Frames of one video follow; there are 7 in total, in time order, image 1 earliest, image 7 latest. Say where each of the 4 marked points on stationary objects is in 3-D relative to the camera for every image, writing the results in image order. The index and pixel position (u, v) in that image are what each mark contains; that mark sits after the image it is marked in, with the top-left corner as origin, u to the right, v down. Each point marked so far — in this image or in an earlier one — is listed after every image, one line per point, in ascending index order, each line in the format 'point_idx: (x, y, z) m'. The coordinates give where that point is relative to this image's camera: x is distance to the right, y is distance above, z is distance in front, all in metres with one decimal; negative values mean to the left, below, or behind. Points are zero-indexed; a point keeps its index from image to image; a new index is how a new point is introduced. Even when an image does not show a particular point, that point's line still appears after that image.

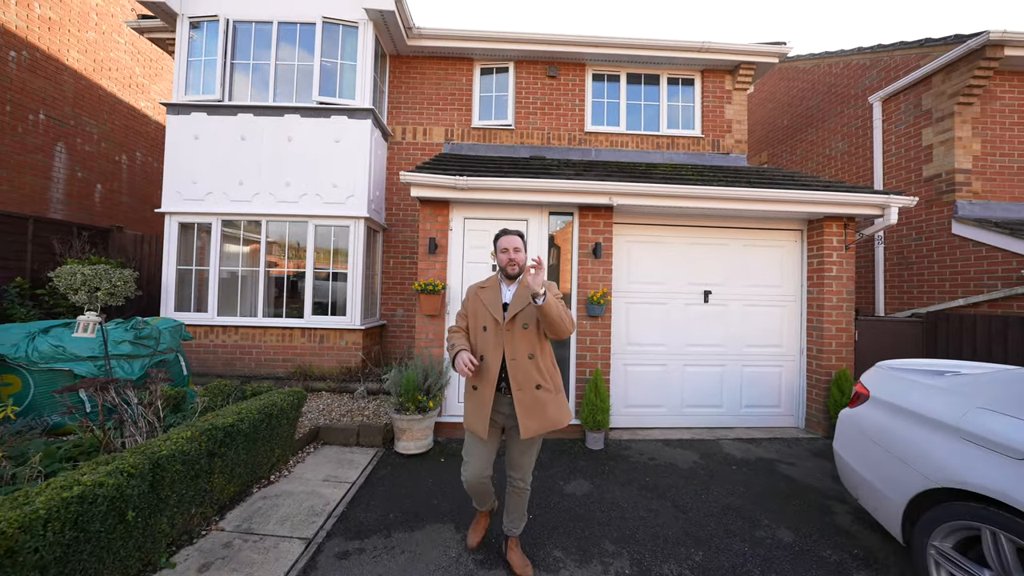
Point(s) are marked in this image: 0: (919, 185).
0: (+5.7, +1.4, +5.6) m
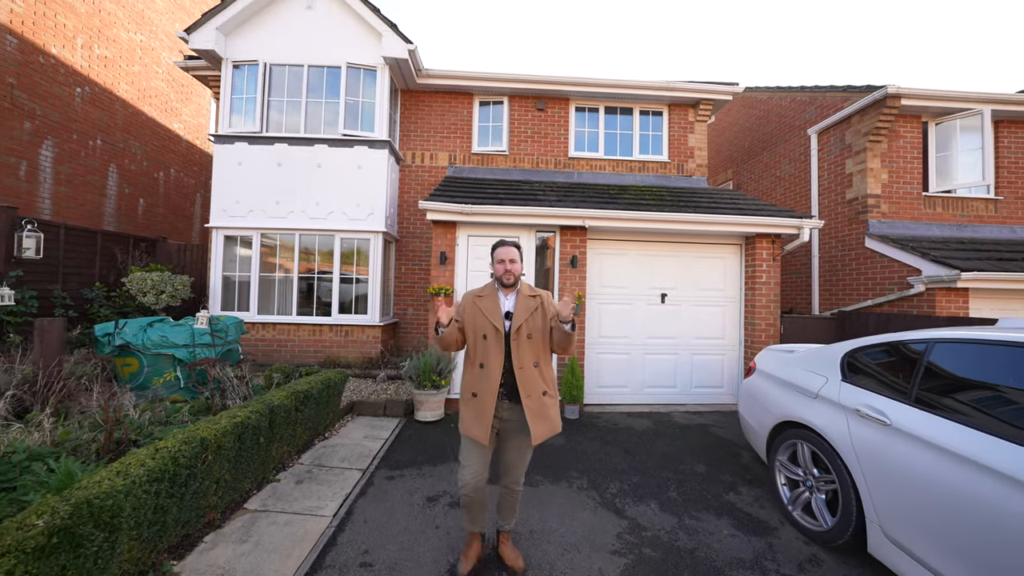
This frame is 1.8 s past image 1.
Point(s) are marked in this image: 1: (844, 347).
0: (+5.6, +1.4, +6.8) m
1: (+2.5, -0.4, +3.0) m
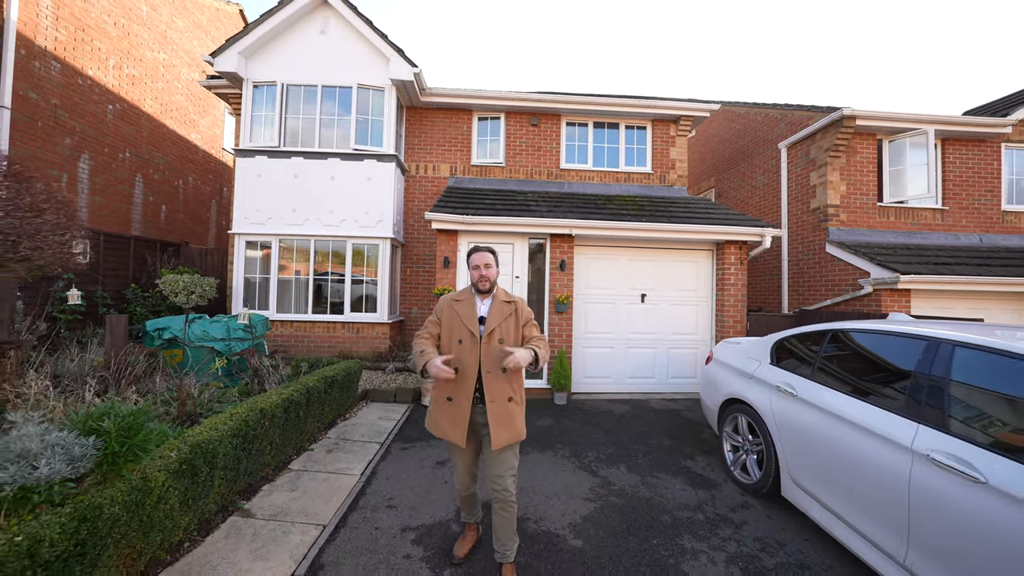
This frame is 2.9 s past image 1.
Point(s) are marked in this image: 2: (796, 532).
0: (+5.5, +1.4, +7.5) m
1: (+2.4, -0.4, +3.7) m
2: (+2.1, -1.7, +2.9) m
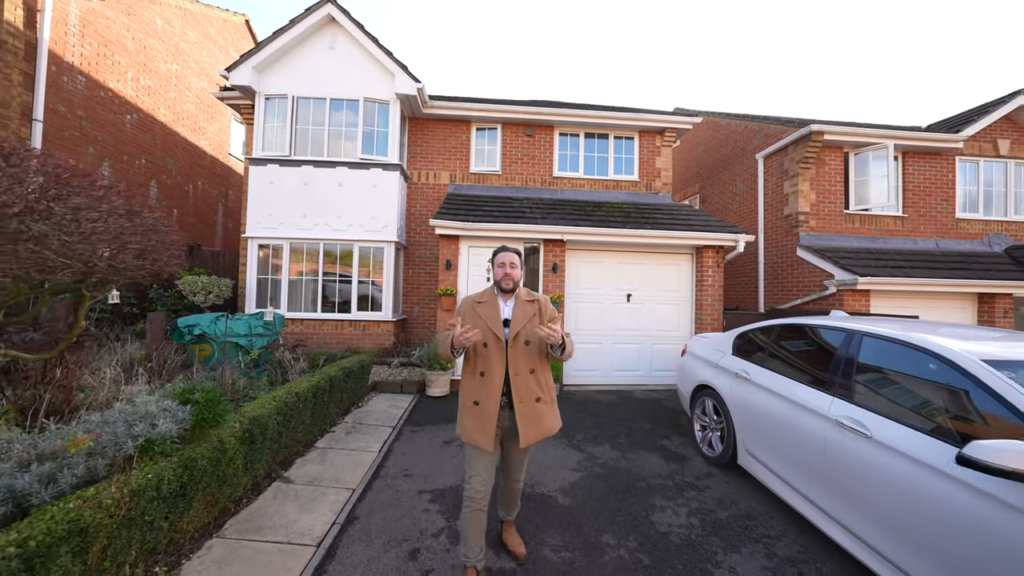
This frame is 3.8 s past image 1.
0: (+5.4, +1.4, +8.1) m
1: (+2.4, -0.5, +4.3) m
2: (+2.0, -1.8, +3.5) m
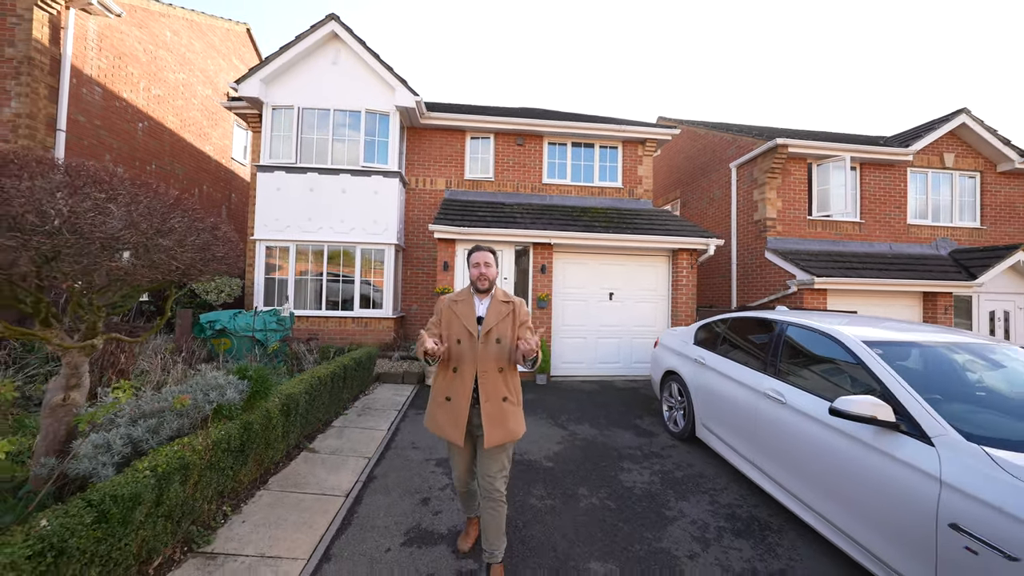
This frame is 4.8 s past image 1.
0: (+5.3, +1.4, +8.8) m
1: (+2.3, -0.4, +4.9) m
2: (+2.0, -1.8, +4.1) m
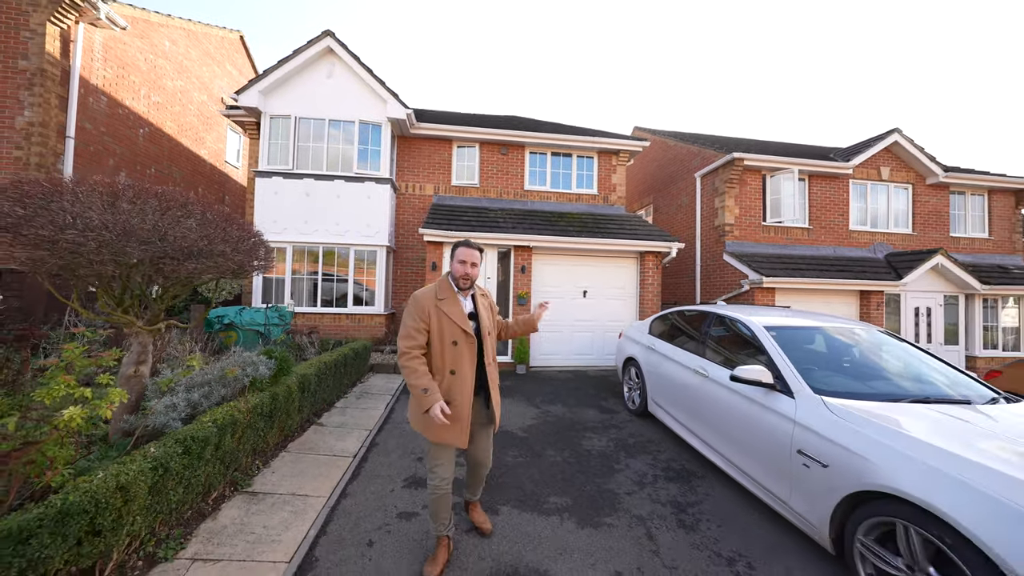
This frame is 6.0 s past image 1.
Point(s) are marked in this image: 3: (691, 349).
0: (+4.9, +1.4, +9.7) m
1: (+2.0, -0.4, +5.7) m
2: (+1.7, -1.7, +4.9) m
3: (+2.0, -0.7, +4.5) m
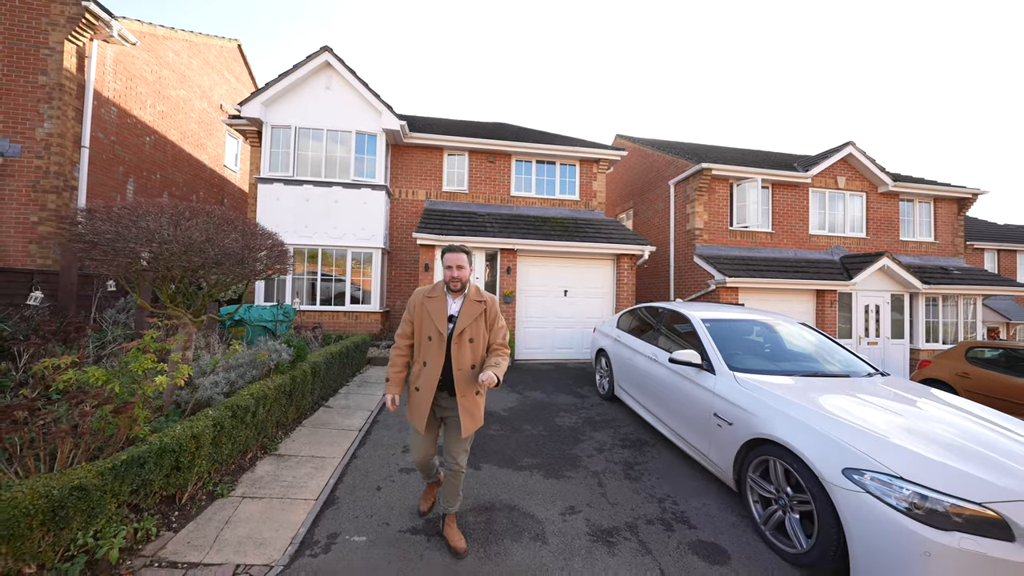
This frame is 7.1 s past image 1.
0: (+4.5, +1.4, +10.5) m
1: (+1.8, -0.4, +6.5) m
2: (+1.5, -1.7, +5.7) m
3: (+1.8, -0.7, +5.3) m
